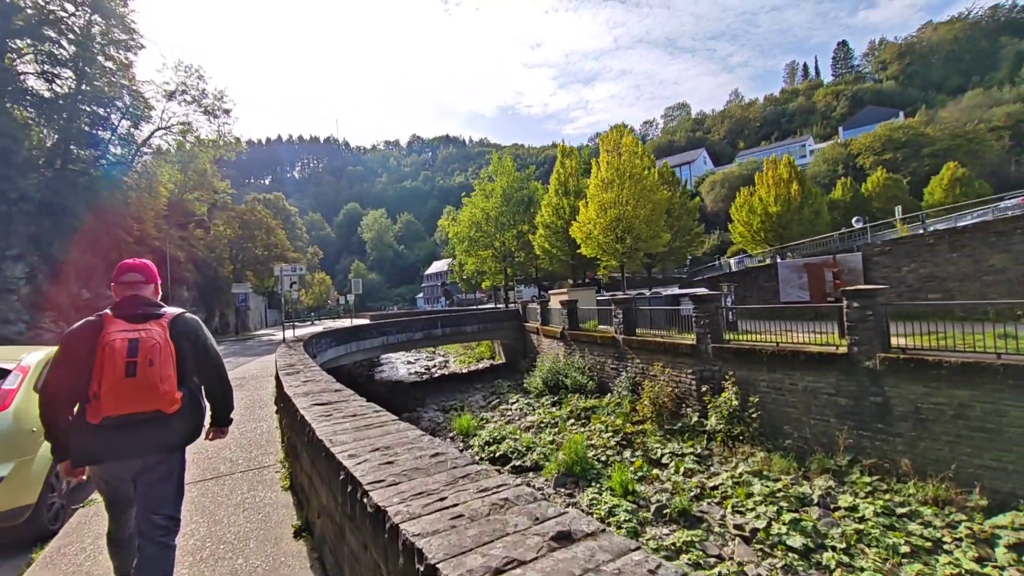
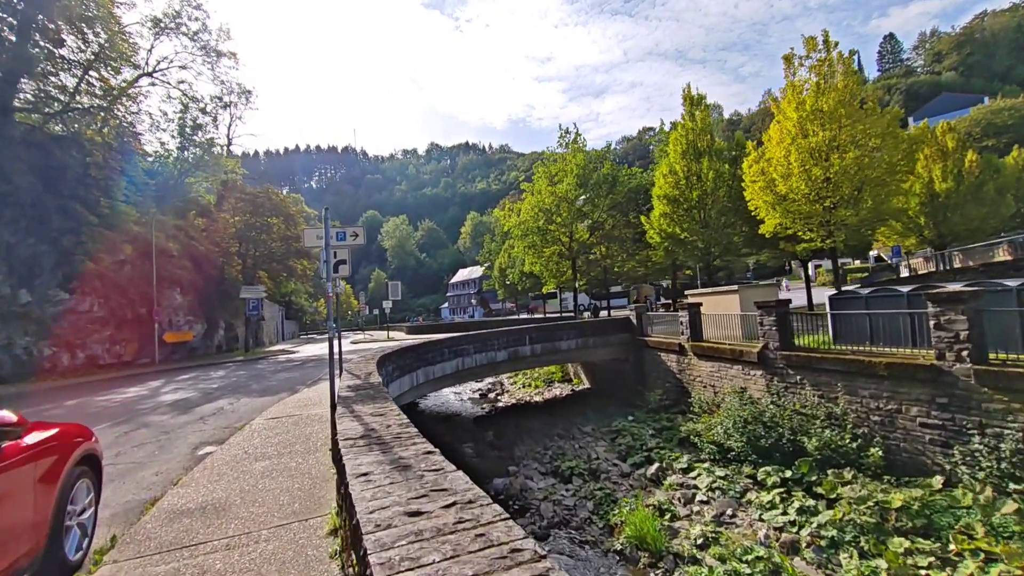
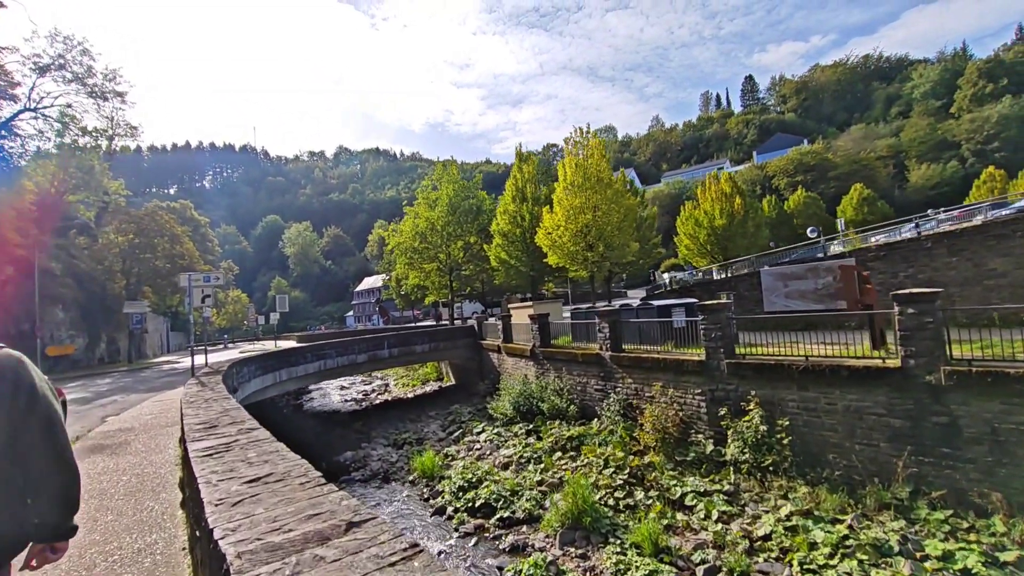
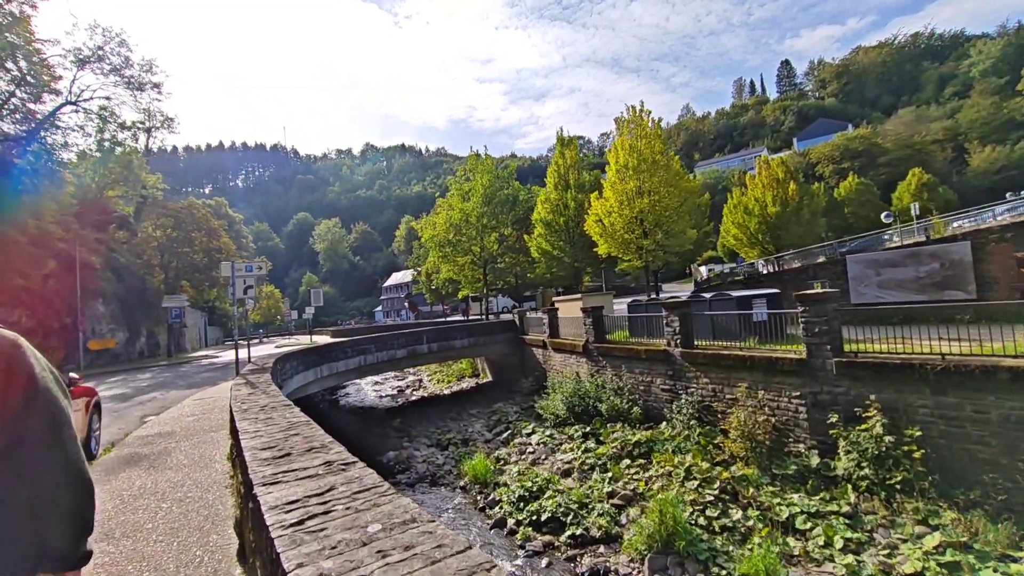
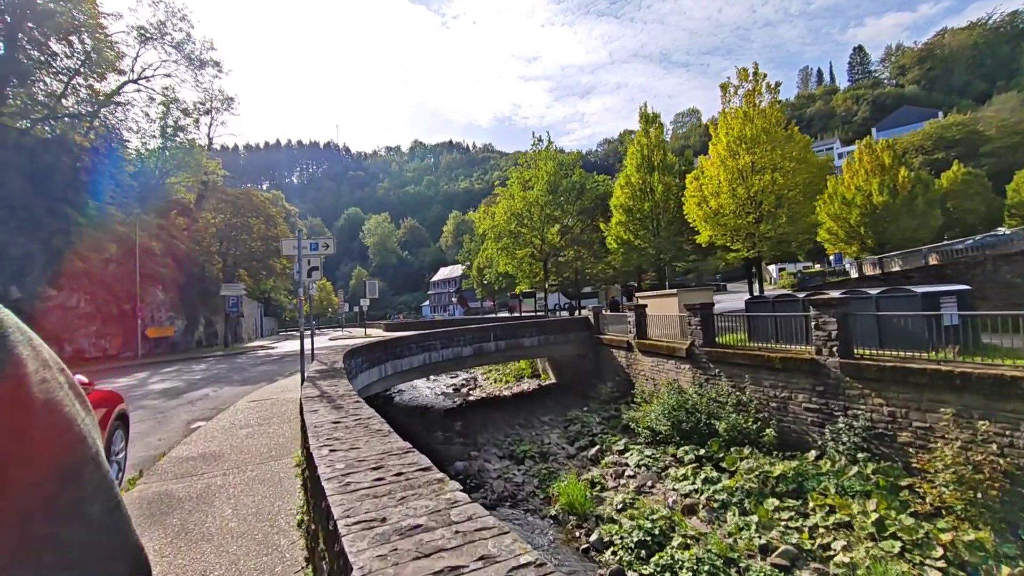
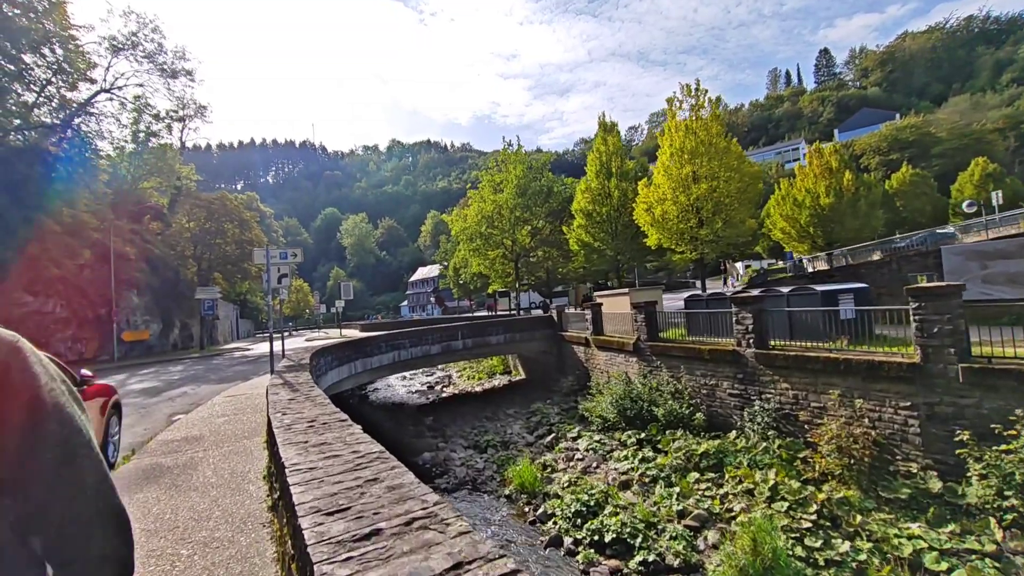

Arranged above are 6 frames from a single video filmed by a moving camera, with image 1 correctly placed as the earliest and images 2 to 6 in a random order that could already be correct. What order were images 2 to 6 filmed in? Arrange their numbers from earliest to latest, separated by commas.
3, 4, 6, 5, 2
